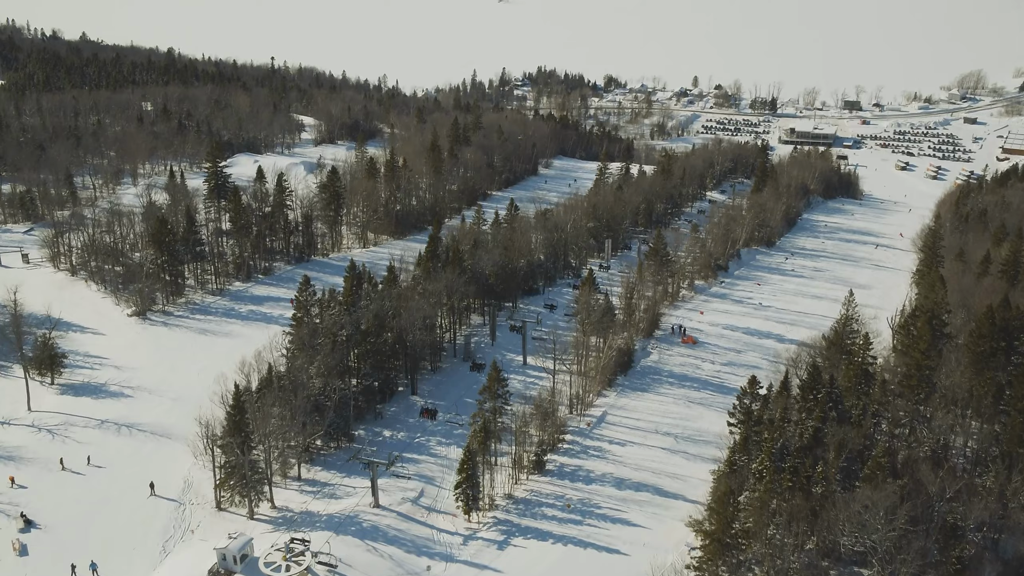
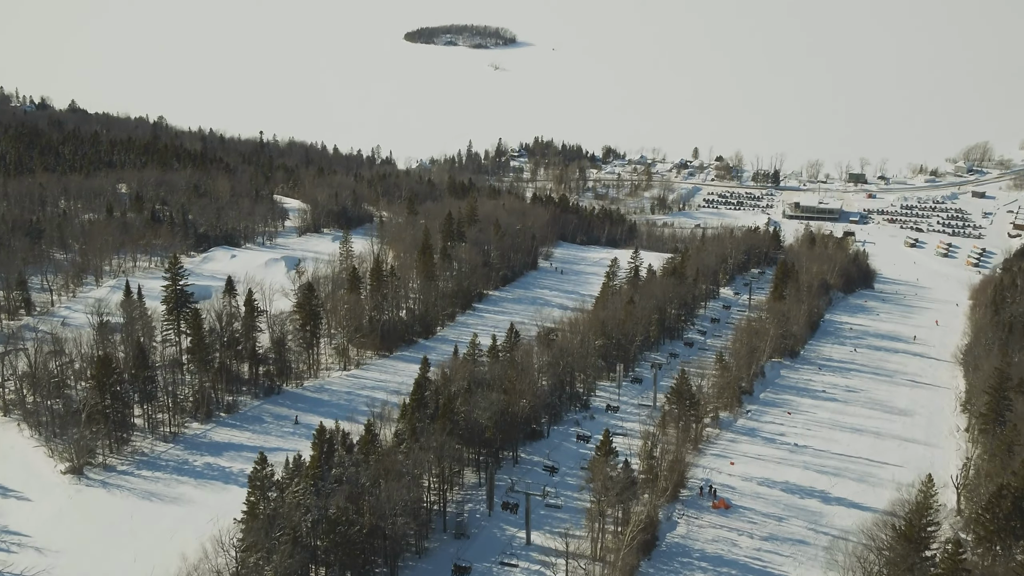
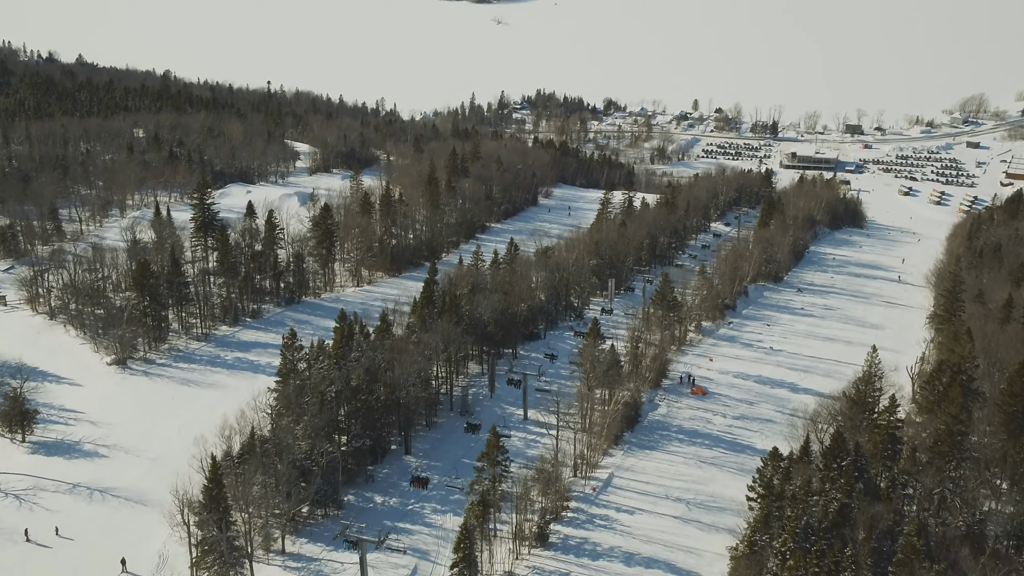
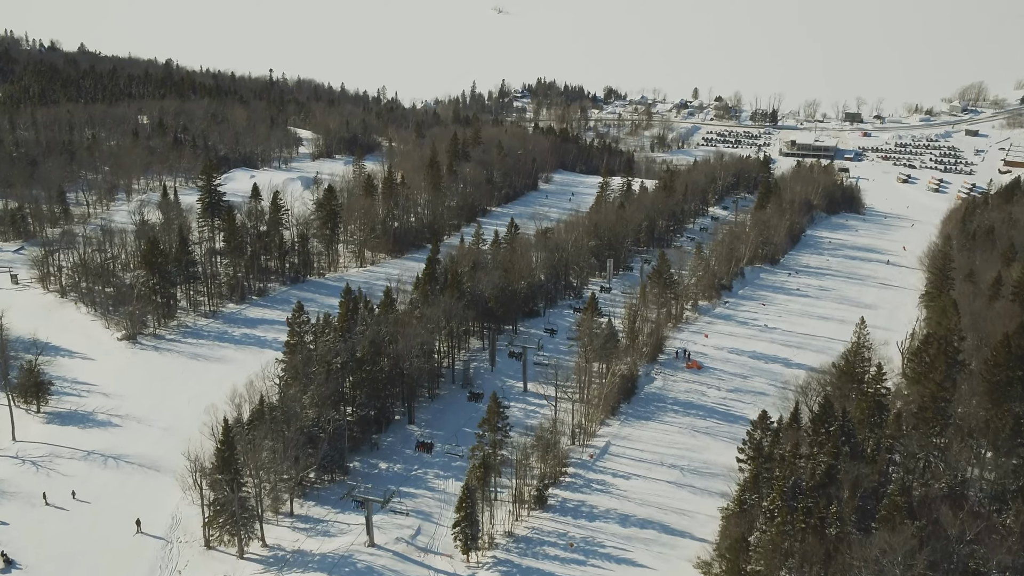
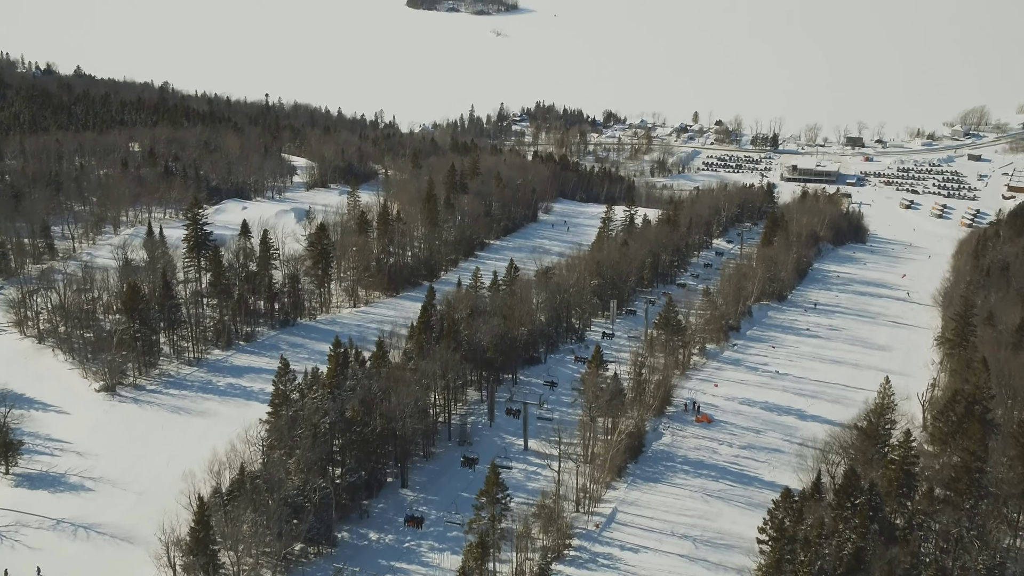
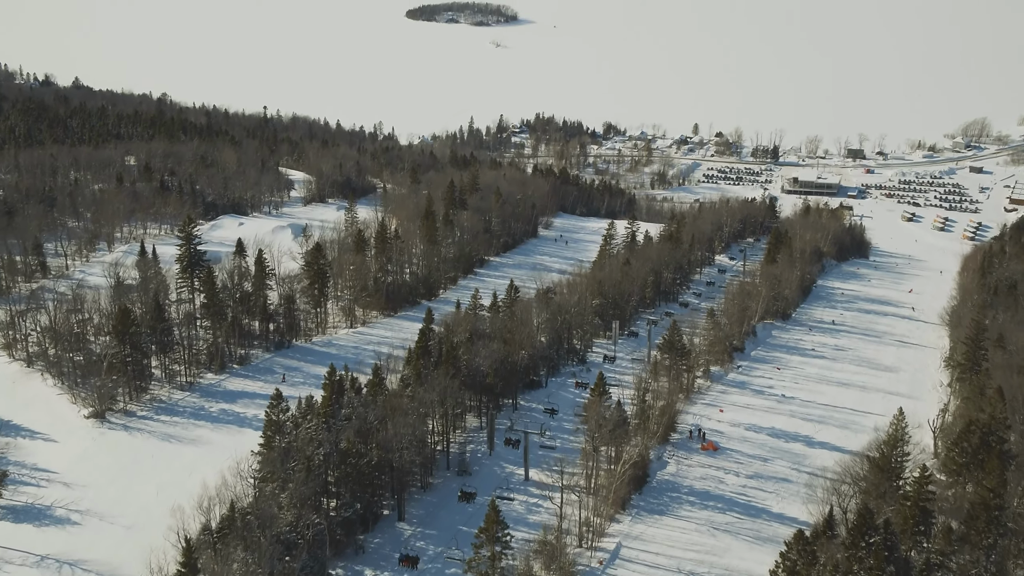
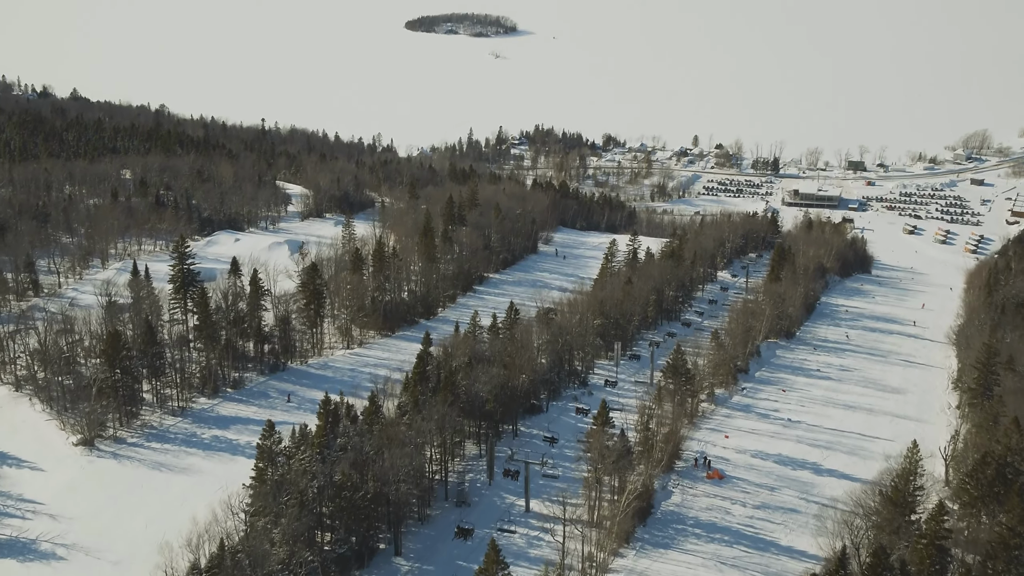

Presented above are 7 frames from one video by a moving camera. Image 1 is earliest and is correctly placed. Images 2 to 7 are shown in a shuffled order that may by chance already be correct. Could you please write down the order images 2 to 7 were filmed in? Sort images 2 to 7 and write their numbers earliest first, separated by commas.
4, 3, 5, 6, 7, 2
